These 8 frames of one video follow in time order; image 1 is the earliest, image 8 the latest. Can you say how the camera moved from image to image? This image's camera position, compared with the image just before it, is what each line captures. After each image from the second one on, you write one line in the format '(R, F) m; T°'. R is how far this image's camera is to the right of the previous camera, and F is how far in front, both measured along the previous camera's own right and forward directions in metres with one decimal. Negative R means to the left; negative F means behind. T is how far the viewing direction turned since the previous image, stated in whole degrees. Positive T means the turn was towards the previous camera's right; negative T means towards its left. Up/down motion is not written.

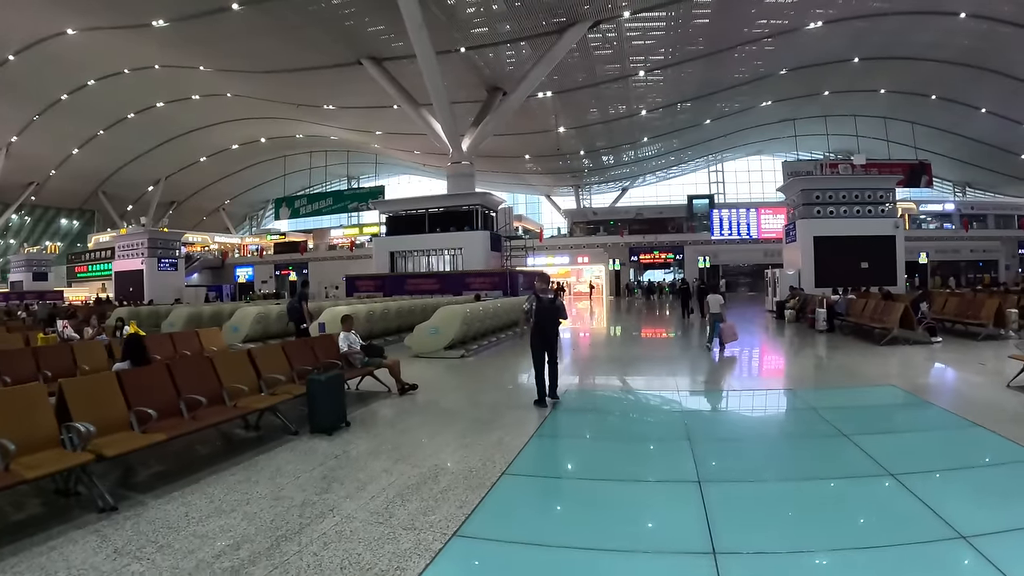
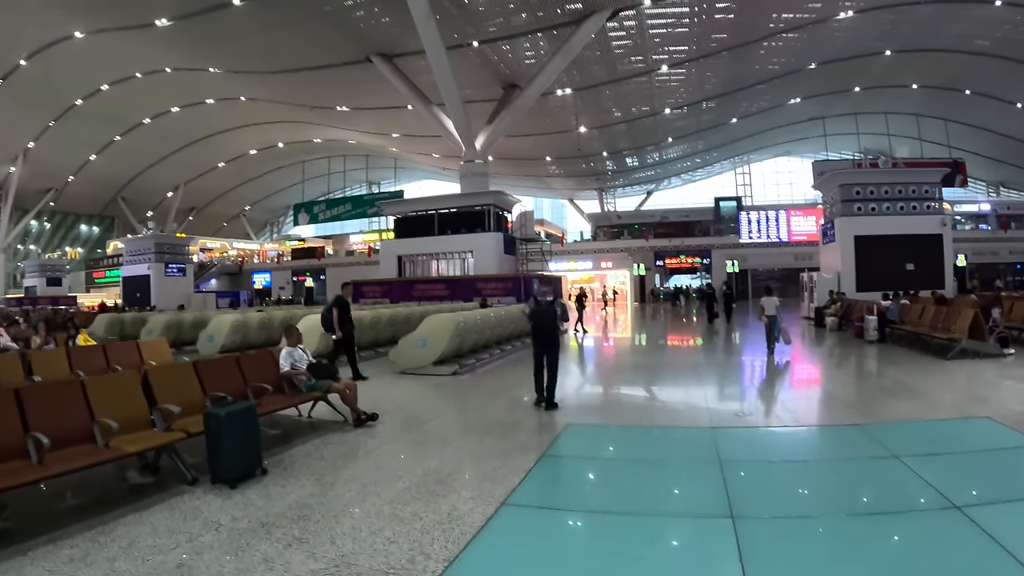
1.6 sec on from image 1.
(+0.3, +1.1) m; -2°
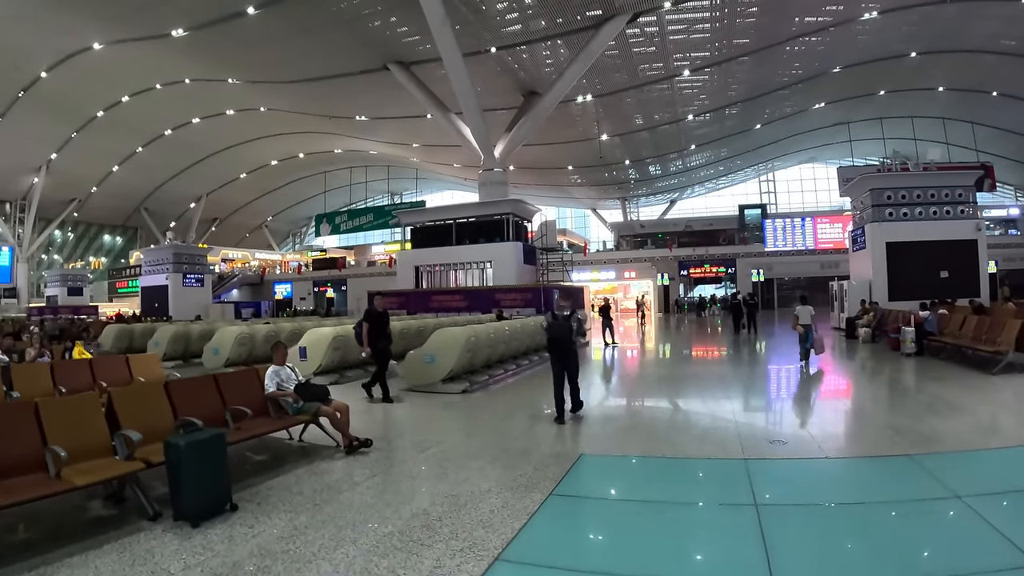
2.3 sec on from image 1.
(+0.1, +0.4) m; -2°
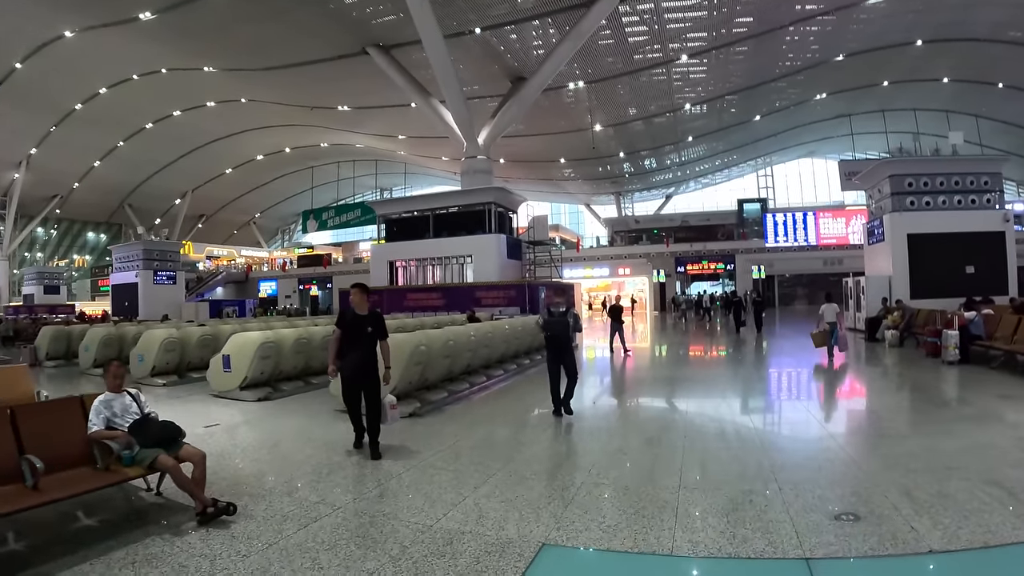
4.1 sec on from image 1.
(+0.3, +1.2) m; 0°
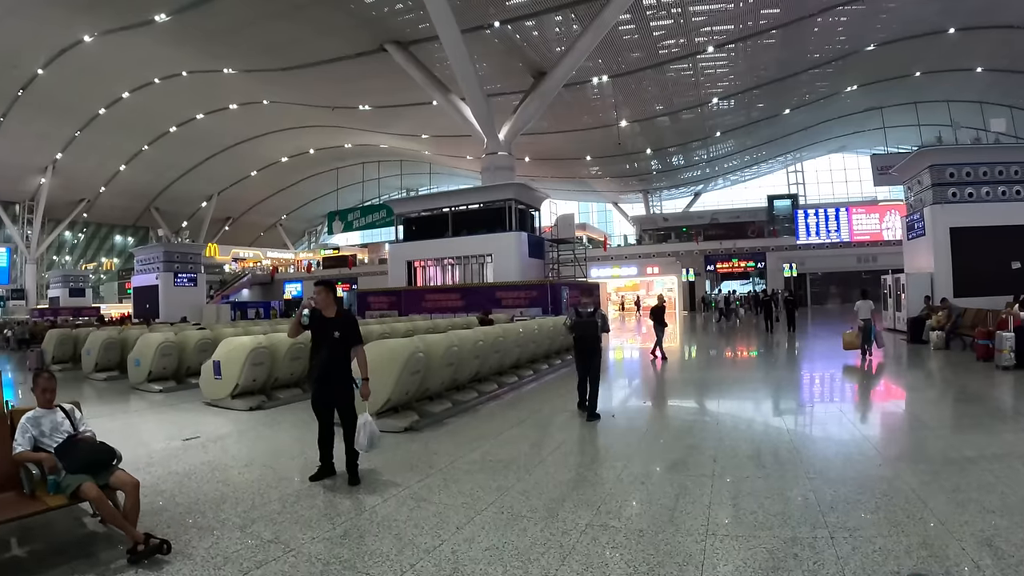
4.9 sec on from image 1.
(+0.1, +0.5) m; -3°
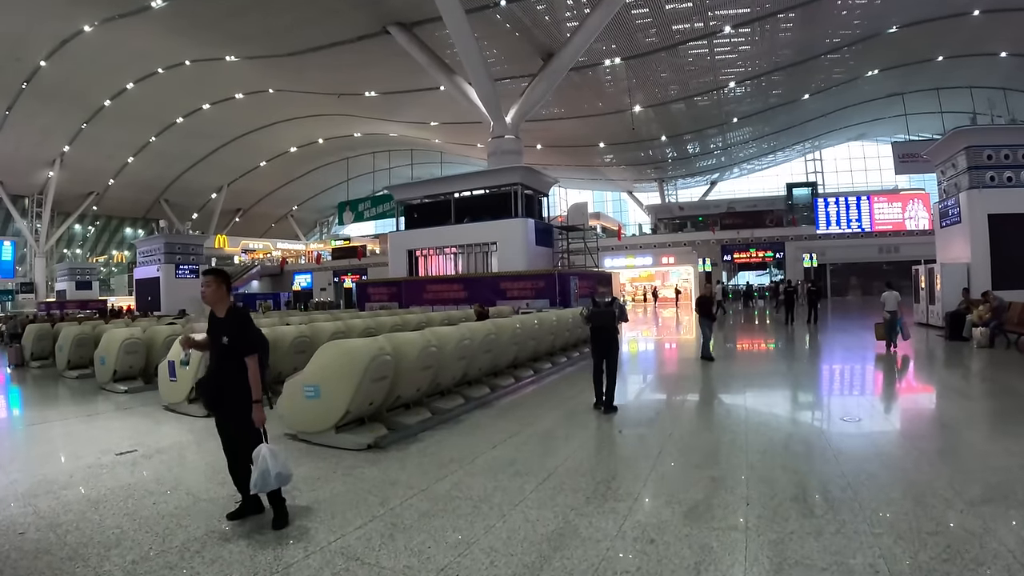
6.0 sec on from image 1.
(+0.2, +0.7) m; -1°
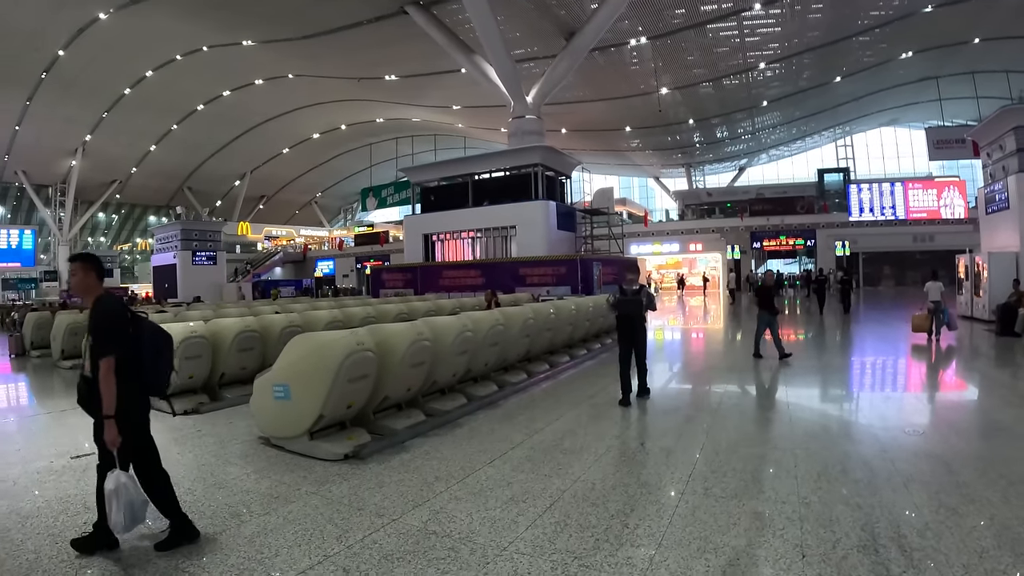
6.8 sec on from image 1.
(+0.1, +0.5) m; -3°
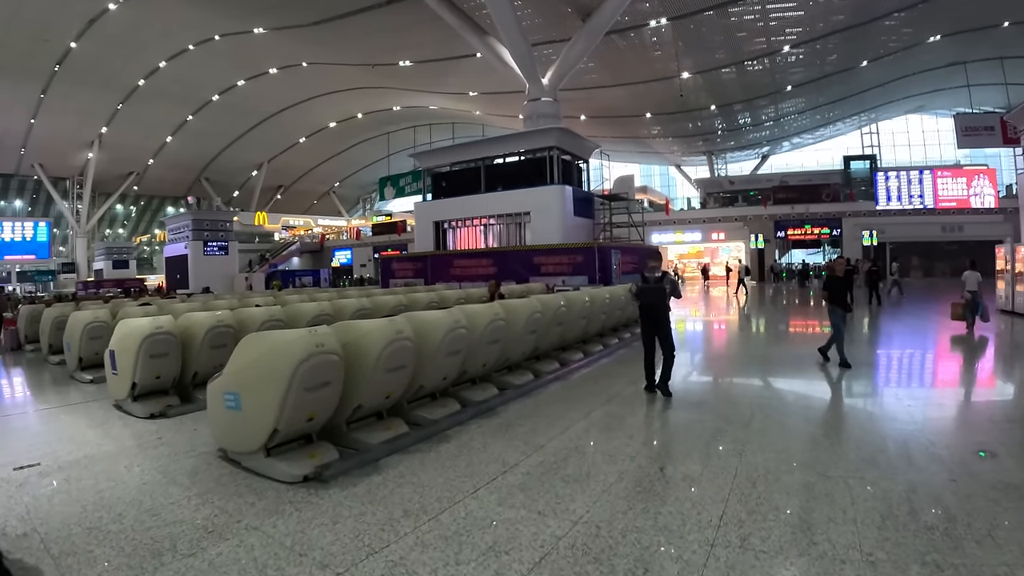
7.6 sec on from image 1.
(+0.1, +0.5) m; -2°
